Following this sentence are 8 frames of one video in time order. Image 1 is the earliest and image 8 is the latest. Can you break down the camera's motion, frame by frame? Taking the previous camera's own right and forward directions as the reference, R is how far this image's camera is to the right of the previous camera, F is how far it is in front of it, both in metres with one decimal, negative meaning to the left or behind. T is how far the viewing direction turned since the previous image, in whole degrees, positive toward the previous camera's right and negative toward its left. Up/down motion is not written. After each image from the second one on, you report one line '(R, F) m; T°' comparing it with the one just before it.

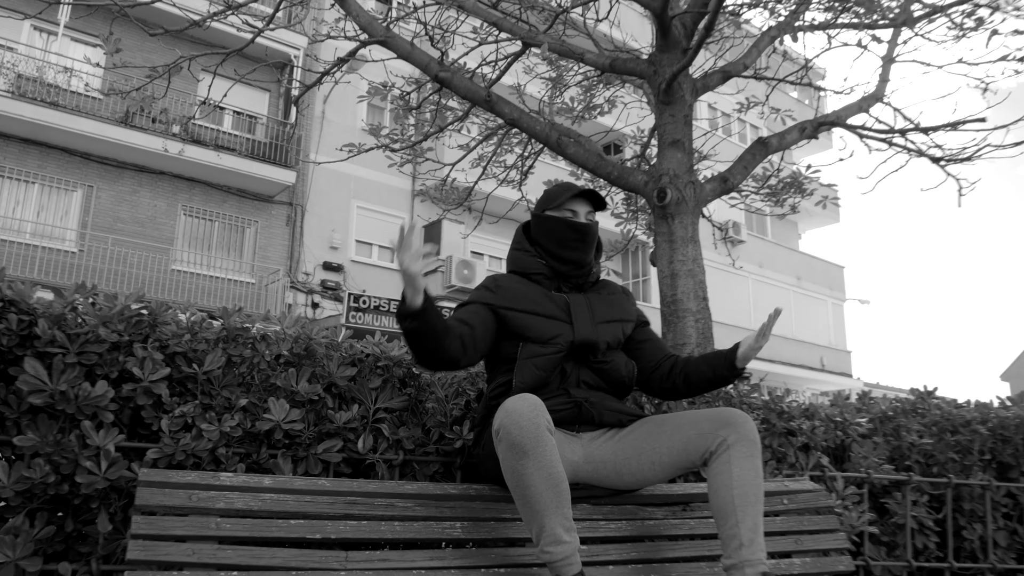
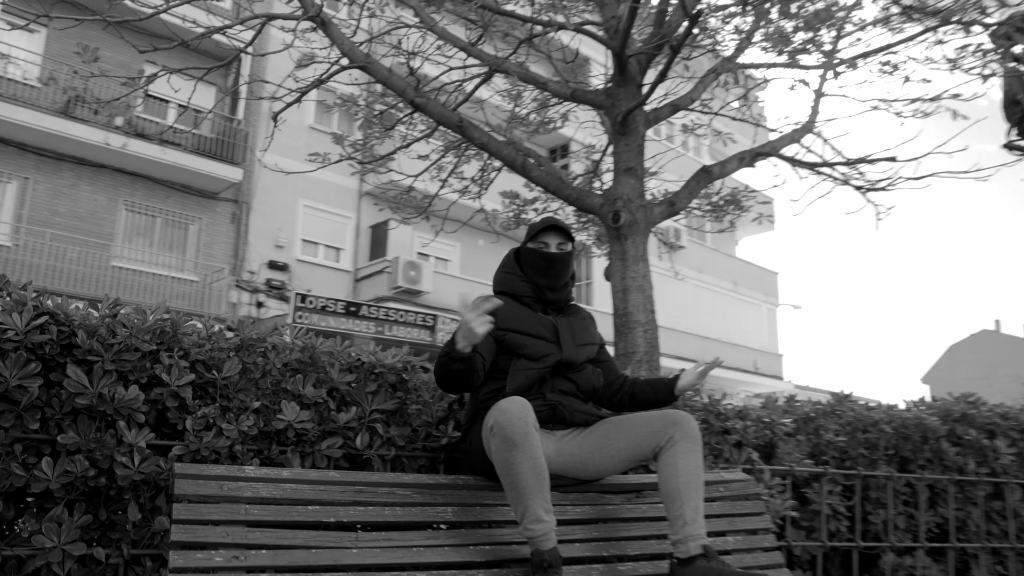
(-0.2, -0.5) m; +4°
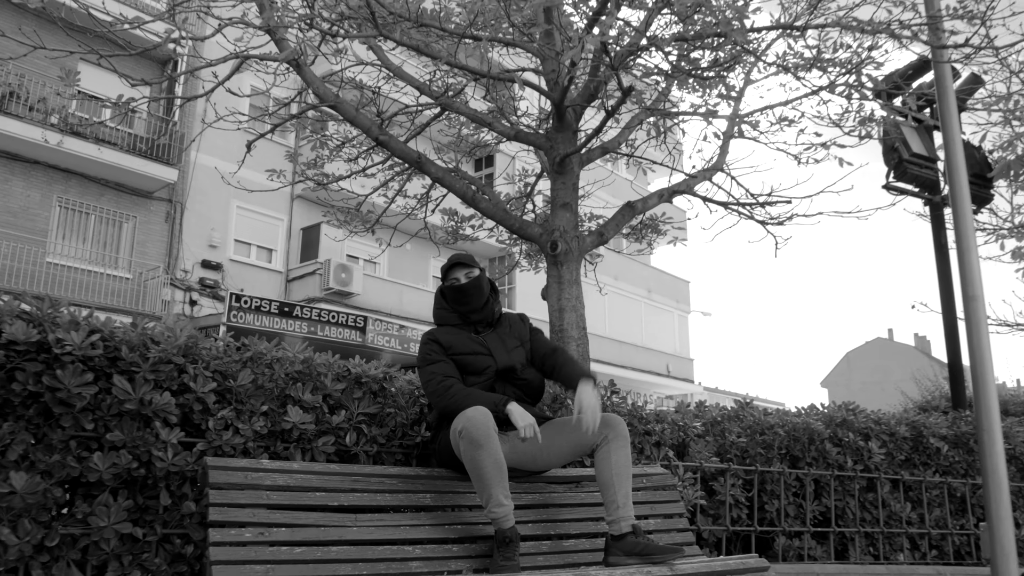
(-0.2, -0.8) m; +5°
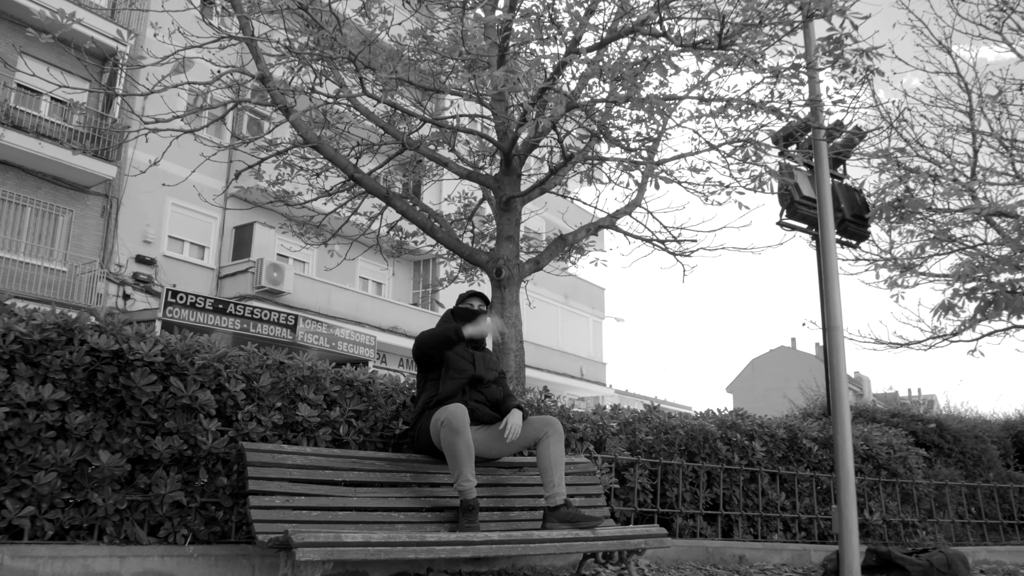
(-0.3, -1.2) m; +6°
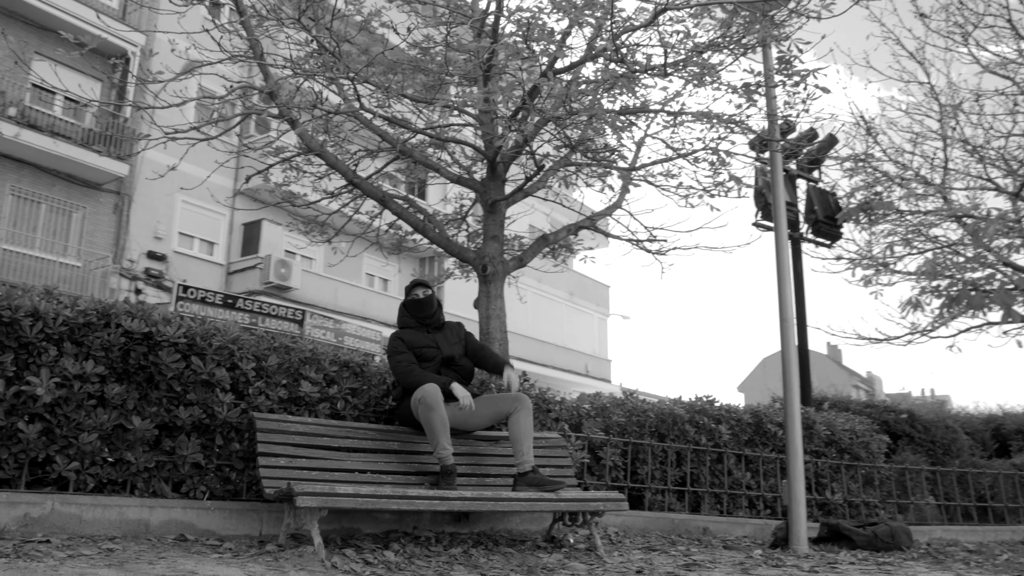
(+0.2, -0.8) m; -1°
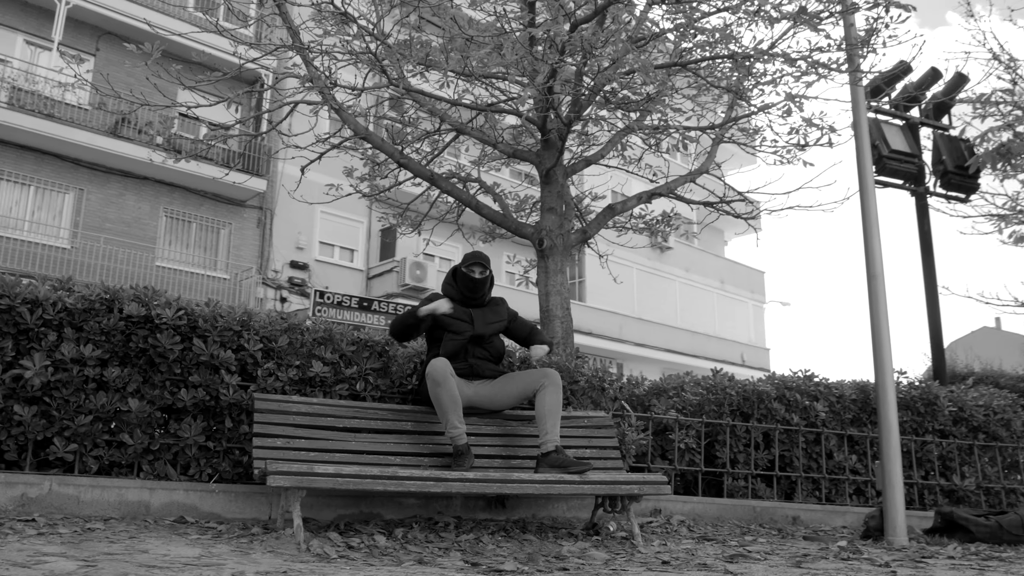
(+1.0, +0.6) m; -11°
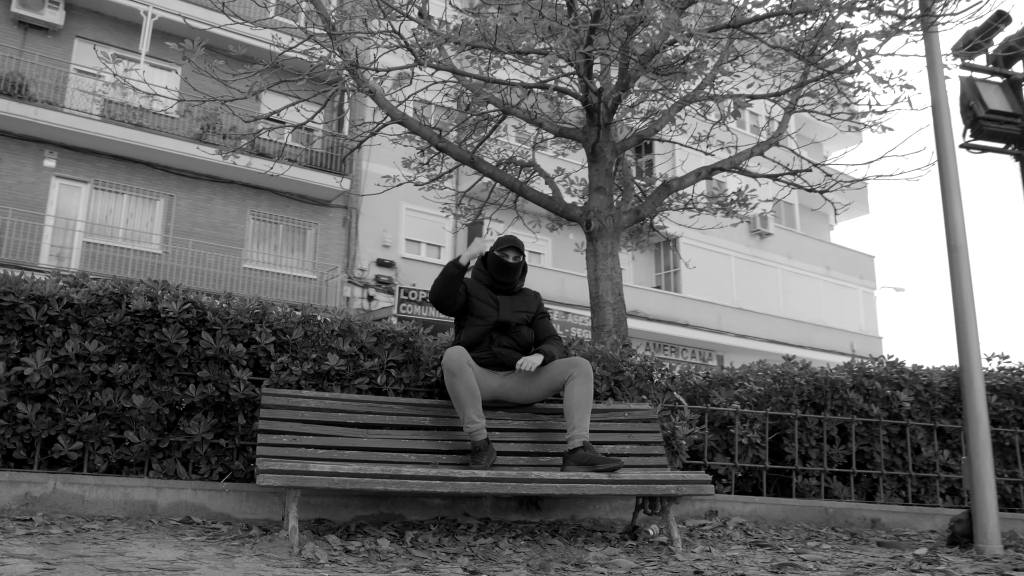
(+0.5, +0.5) m; -7°
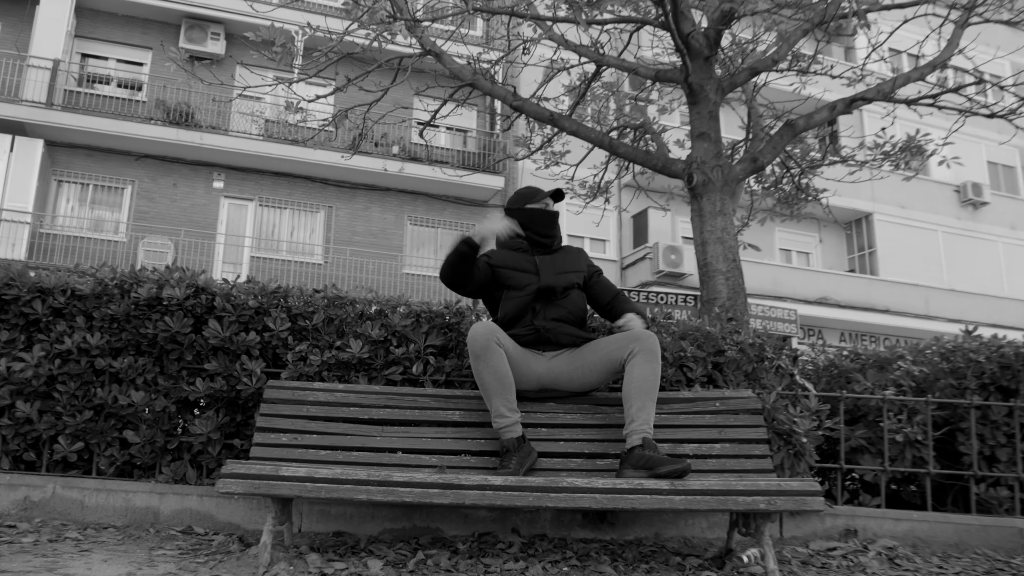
(+0.8, +1.1) m; -14°
